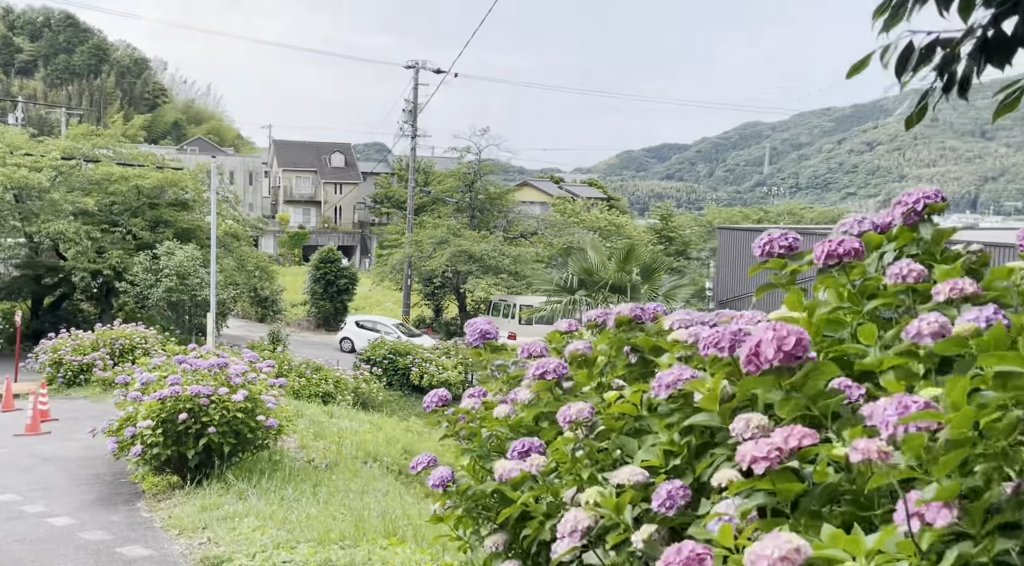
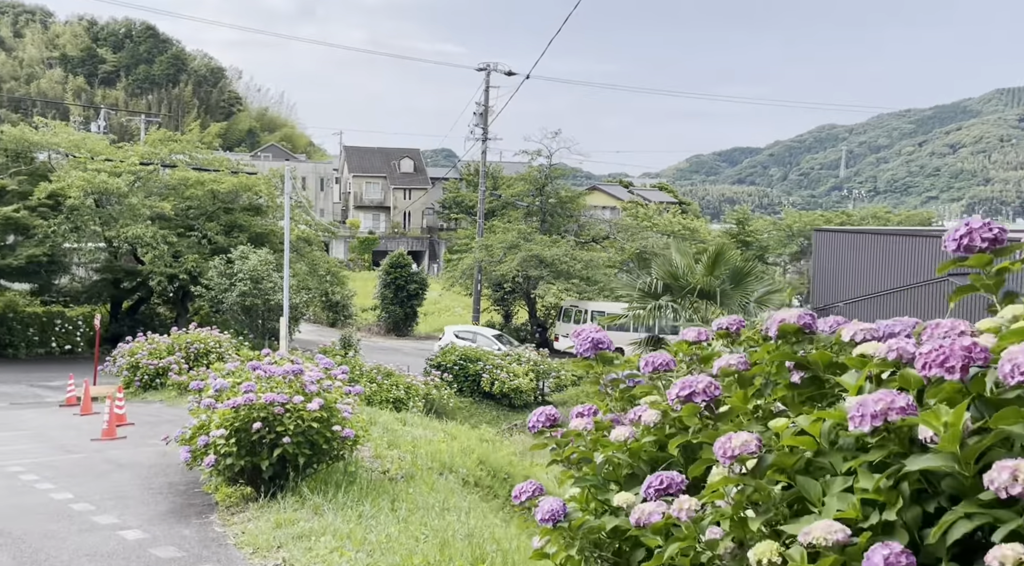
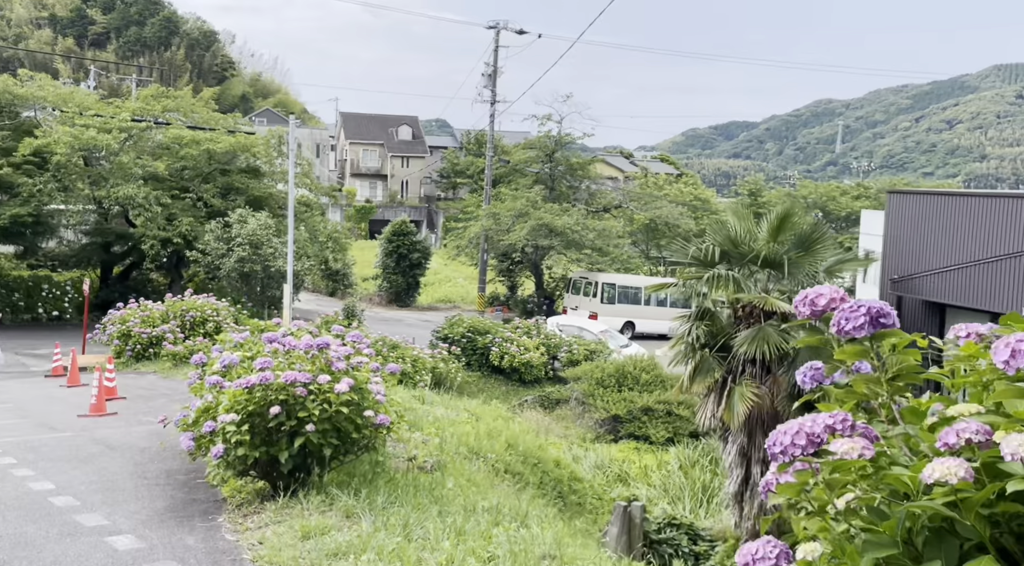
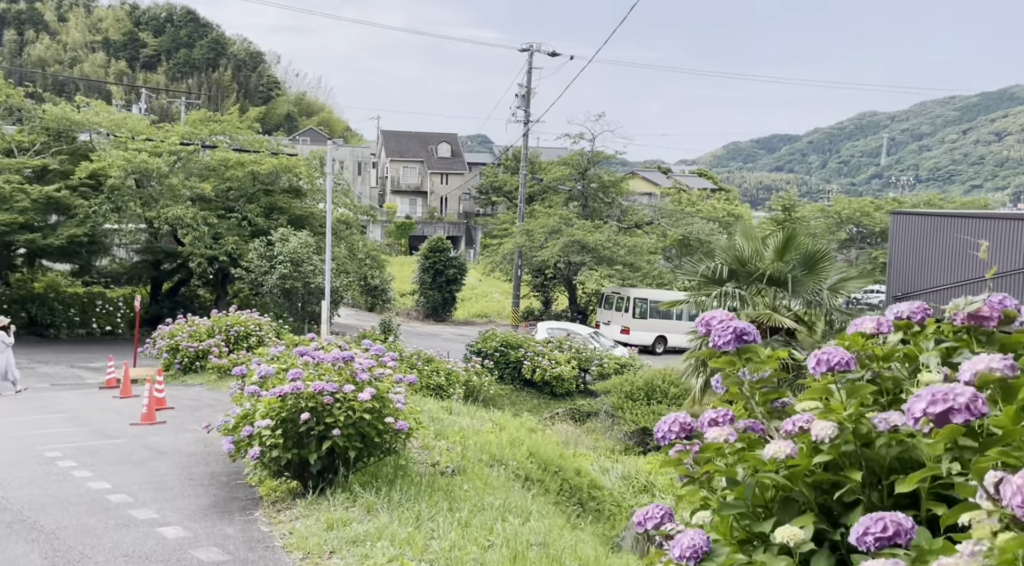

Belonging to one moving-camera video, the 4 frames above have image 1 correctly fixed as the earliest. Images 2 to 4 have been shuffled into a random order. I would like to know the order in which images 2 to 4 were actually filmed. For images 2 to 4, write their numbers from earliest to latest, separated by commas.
2, 4, 3
